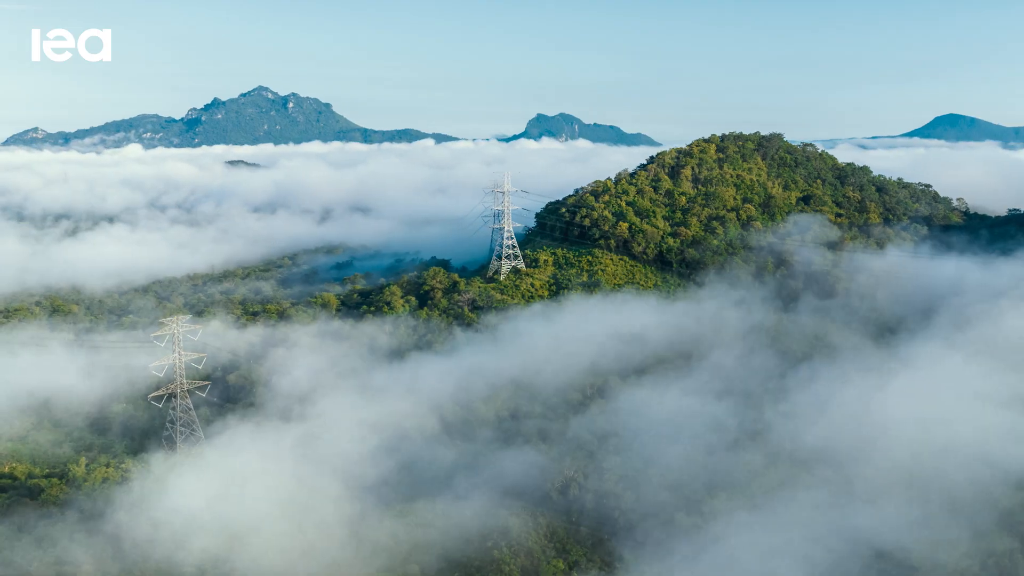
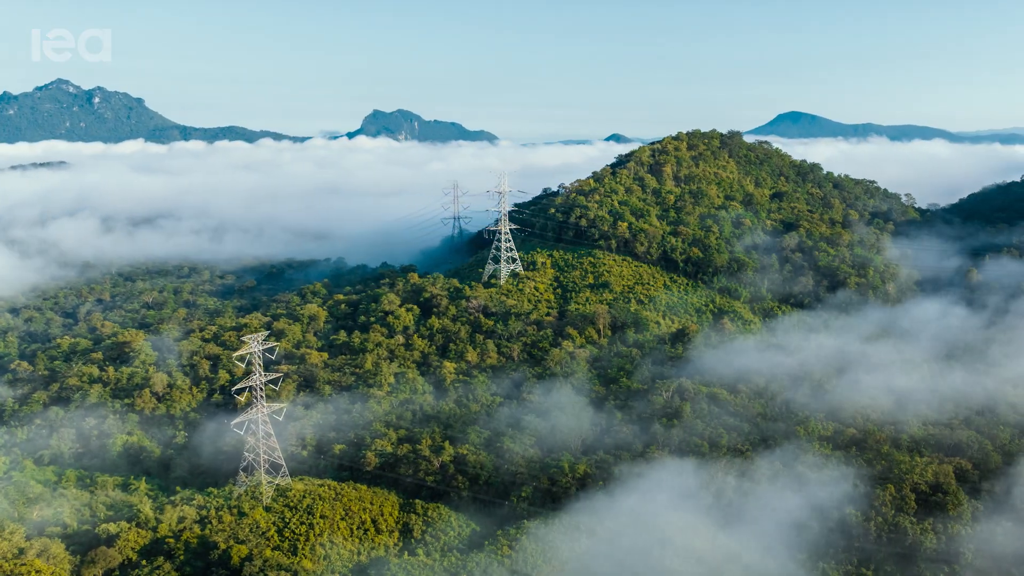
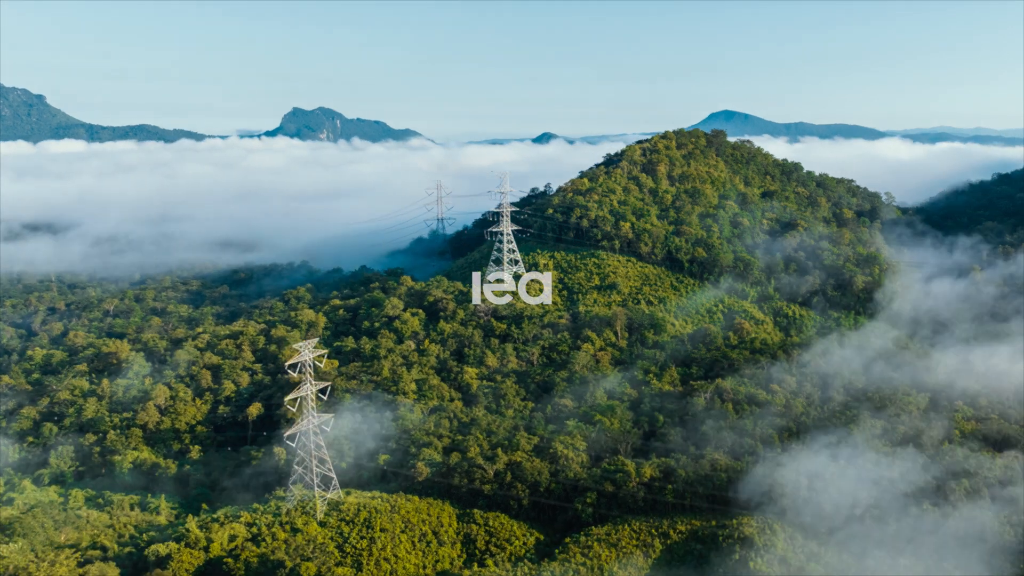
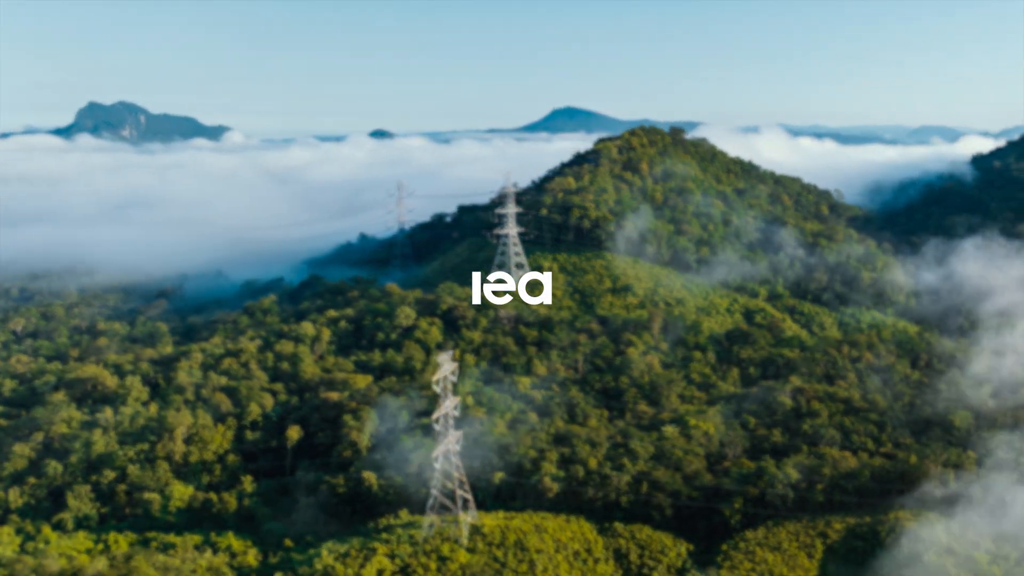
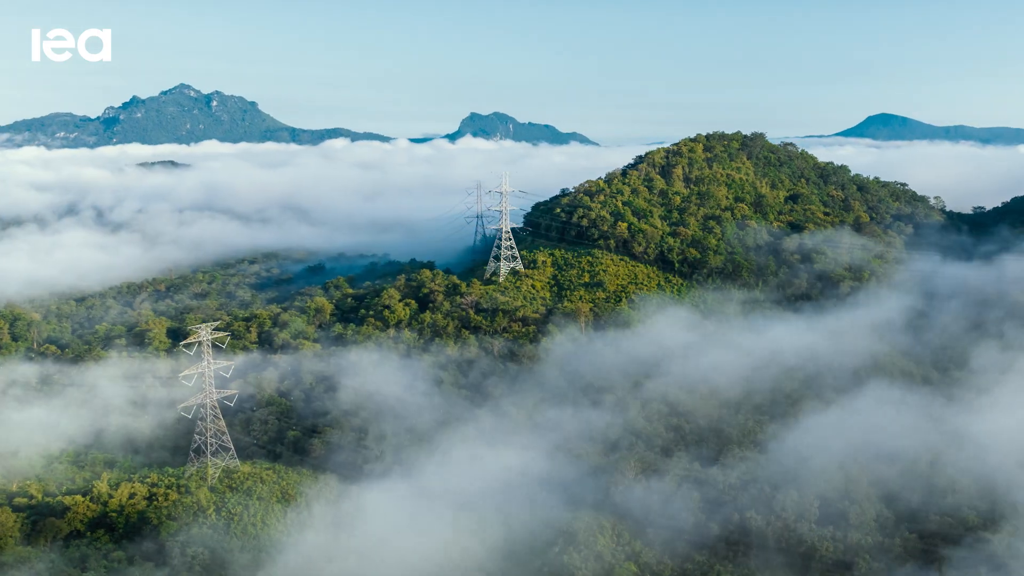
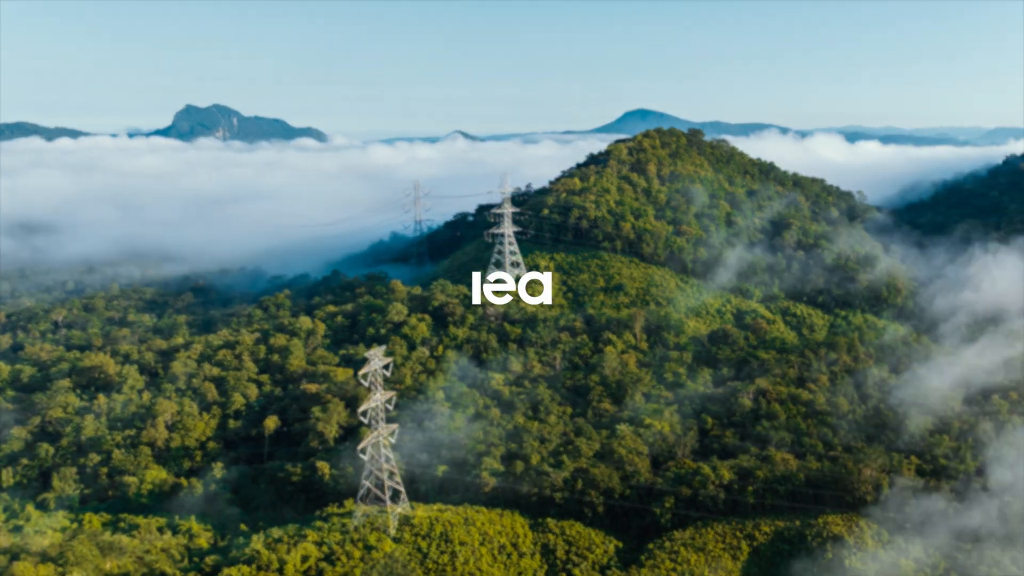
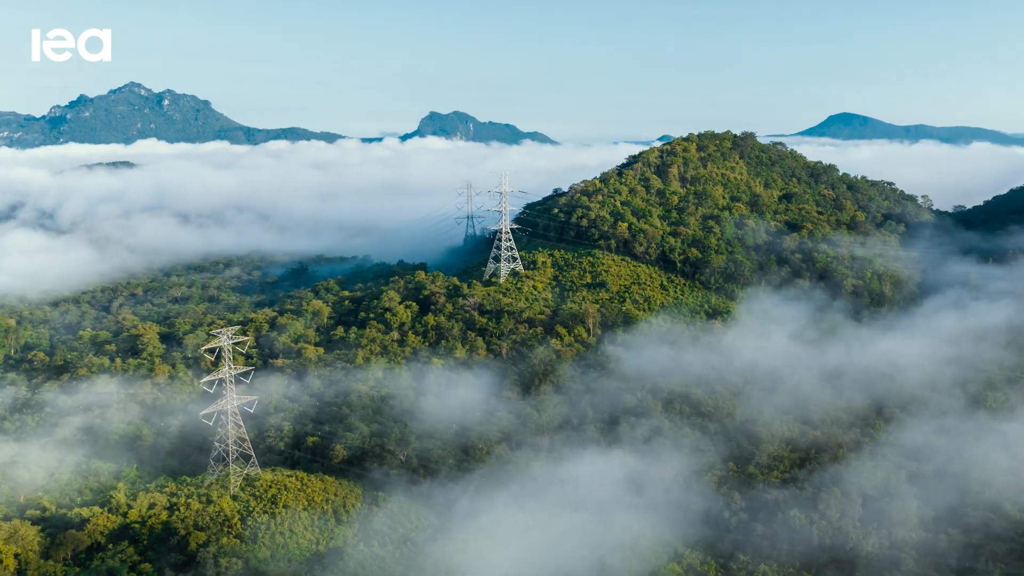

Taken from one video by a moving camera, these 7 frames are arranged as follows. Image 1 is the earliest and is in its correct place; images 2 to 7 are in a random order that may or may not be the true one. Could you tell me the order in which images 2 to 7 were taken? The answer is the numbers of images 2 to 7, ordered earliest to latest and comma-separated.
5, 7, 2, 3, 6, 4
